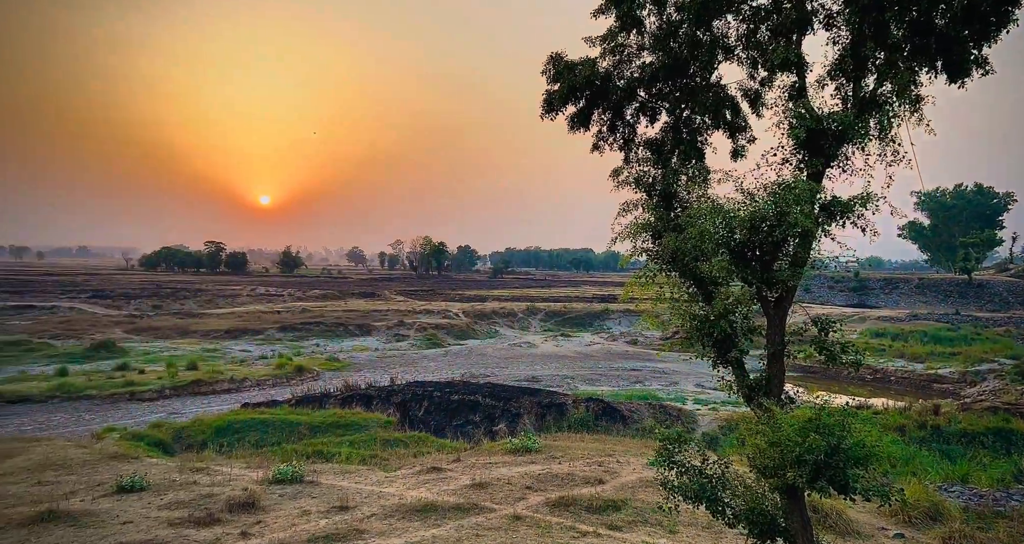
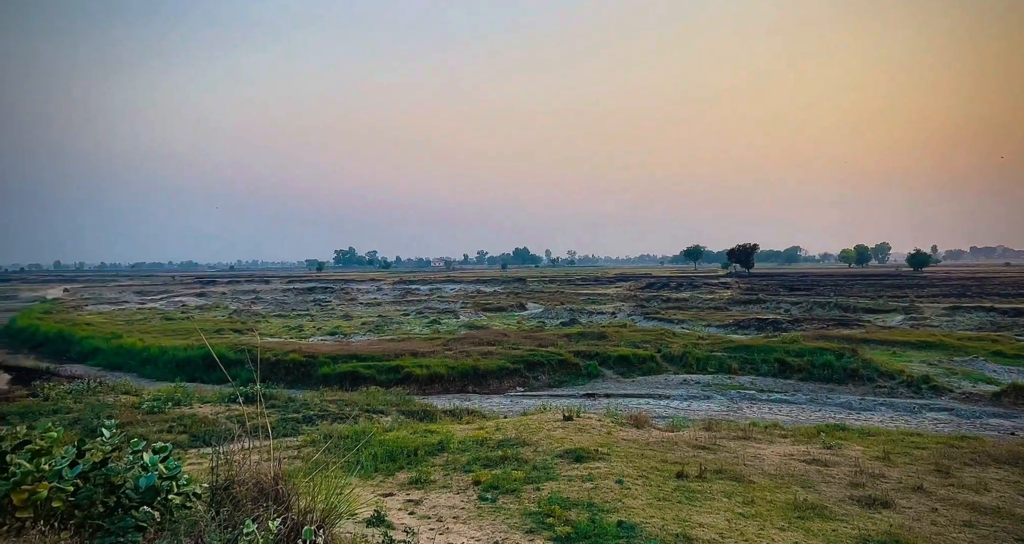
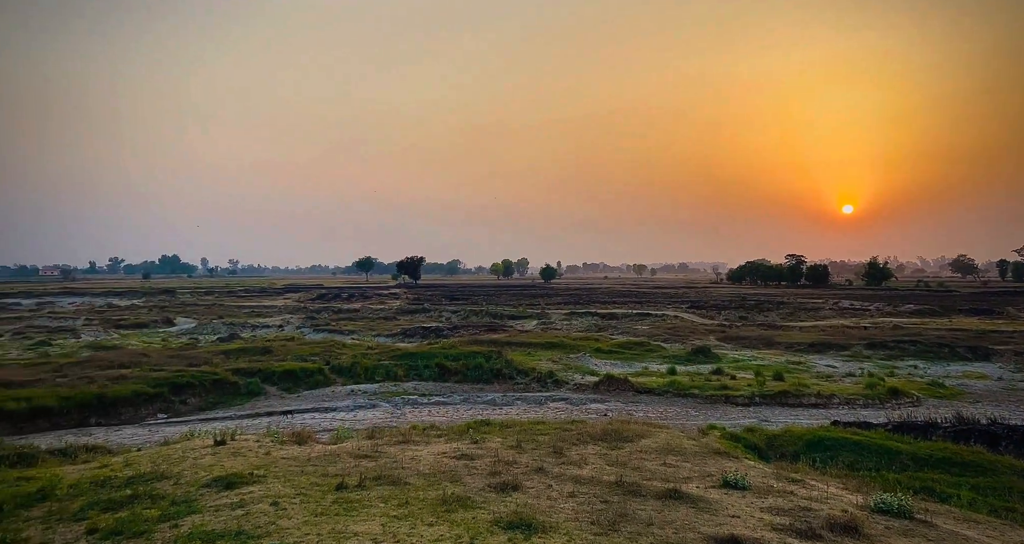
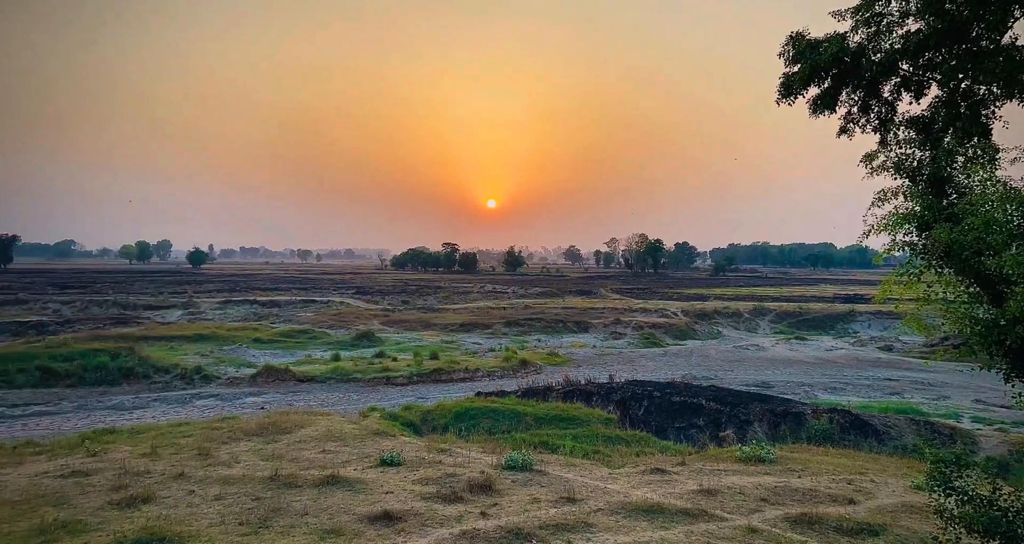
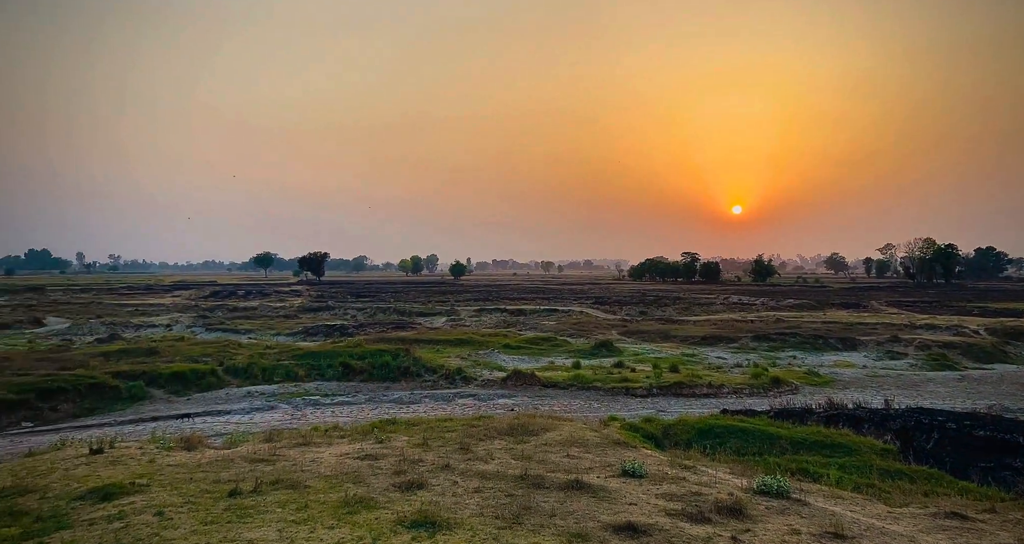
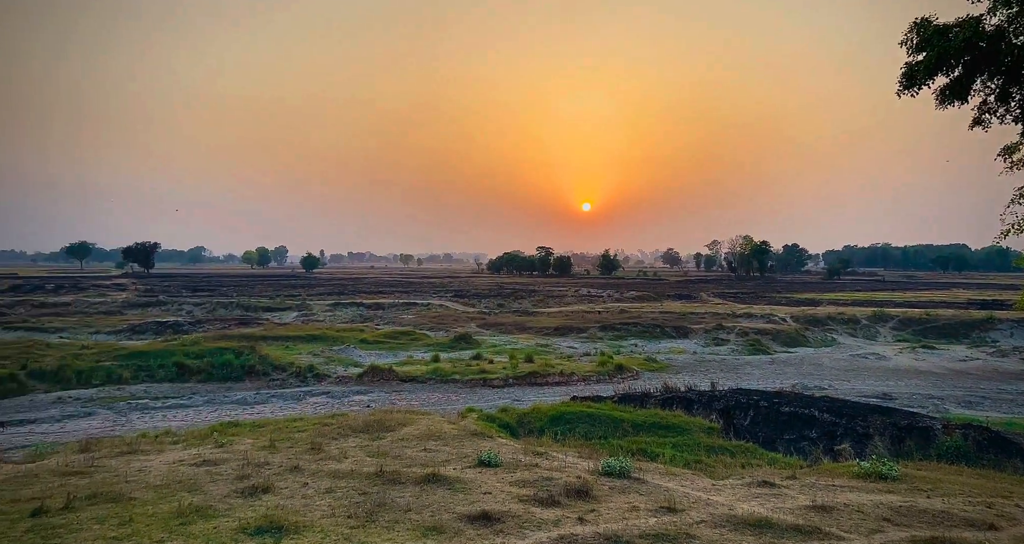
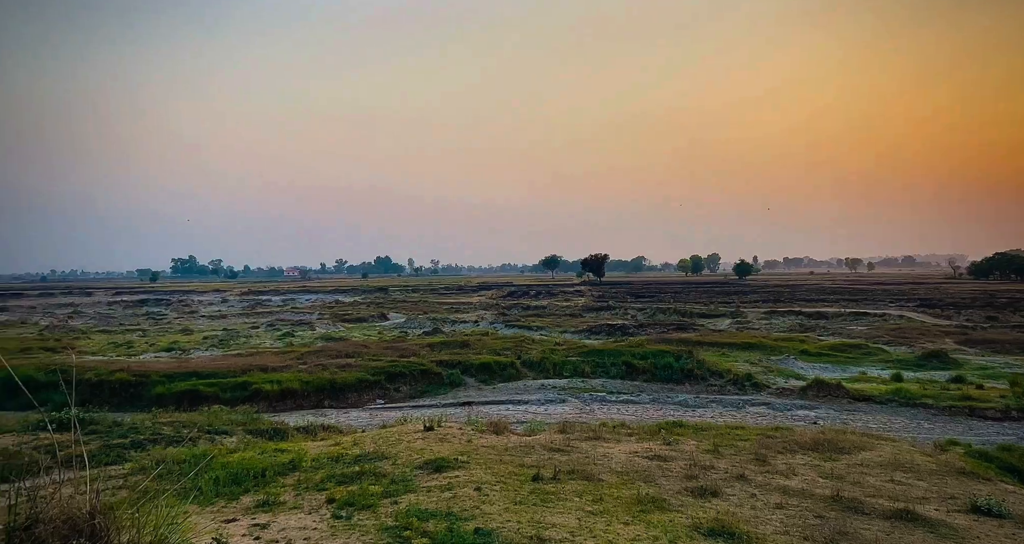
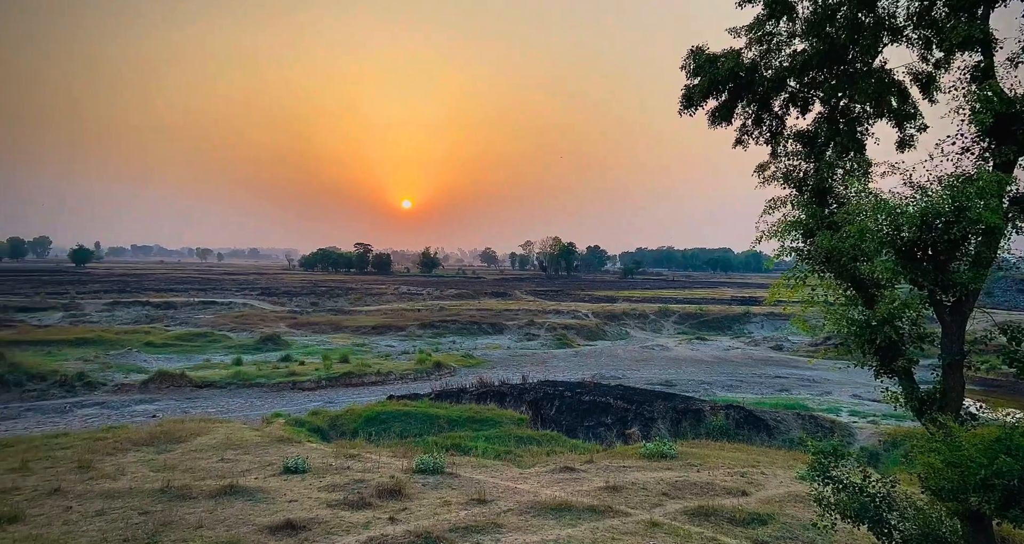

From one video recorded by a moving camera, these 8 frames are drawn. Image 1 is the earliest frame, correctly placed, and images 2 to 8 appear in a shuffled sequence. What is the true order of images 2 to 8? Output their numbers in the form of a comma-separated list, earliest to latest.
8, 4, 6, 5, 3, 7, 2
